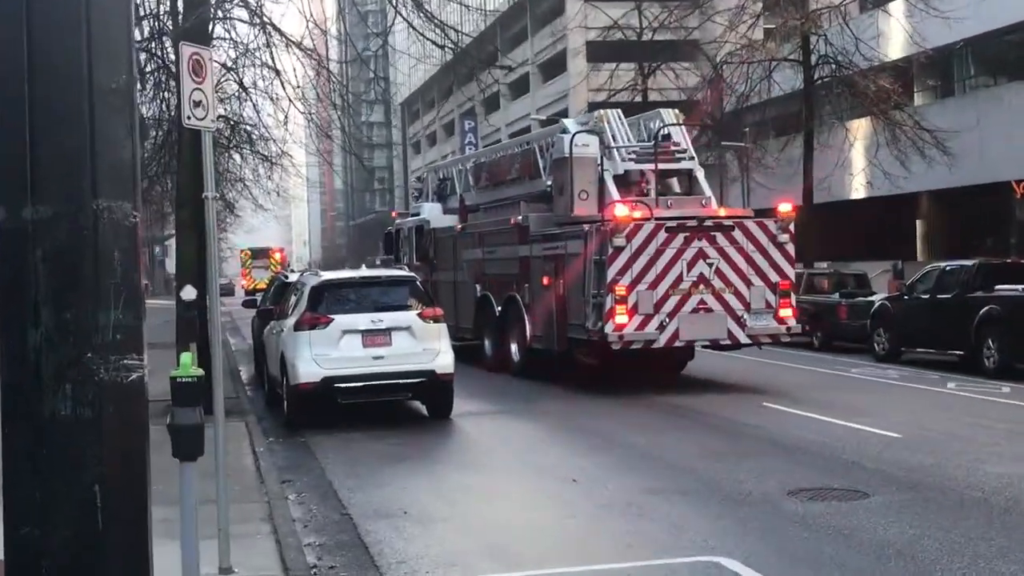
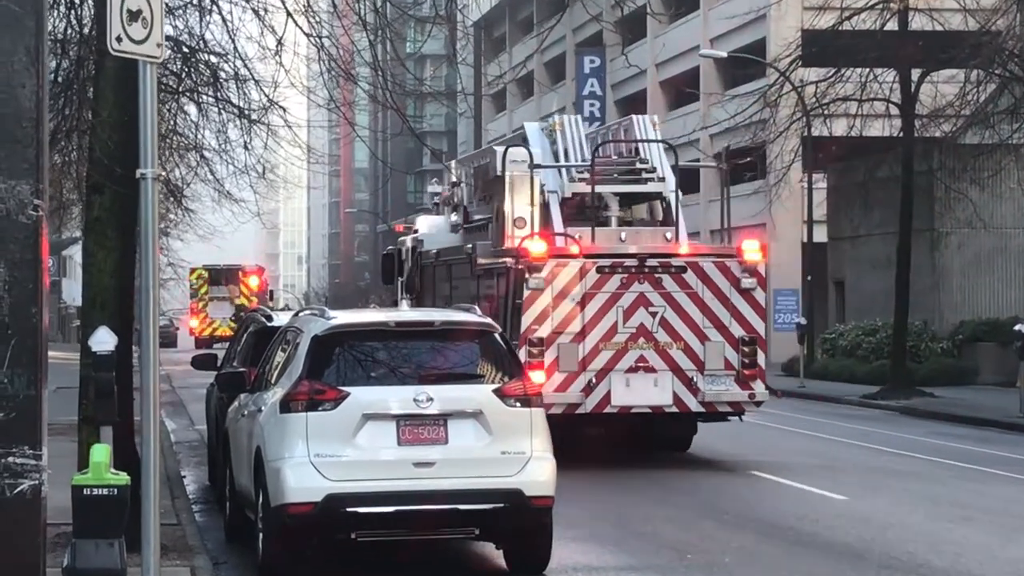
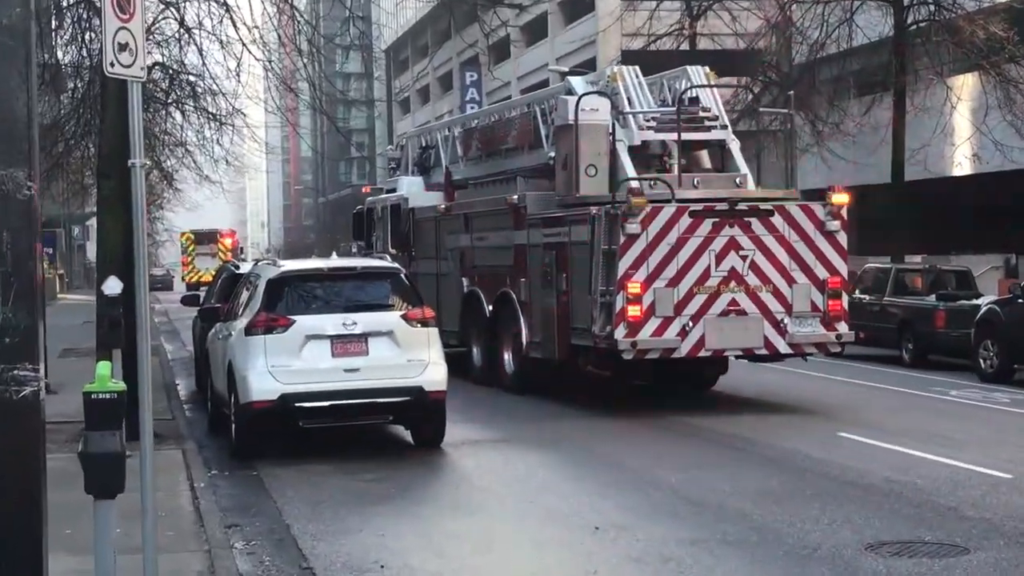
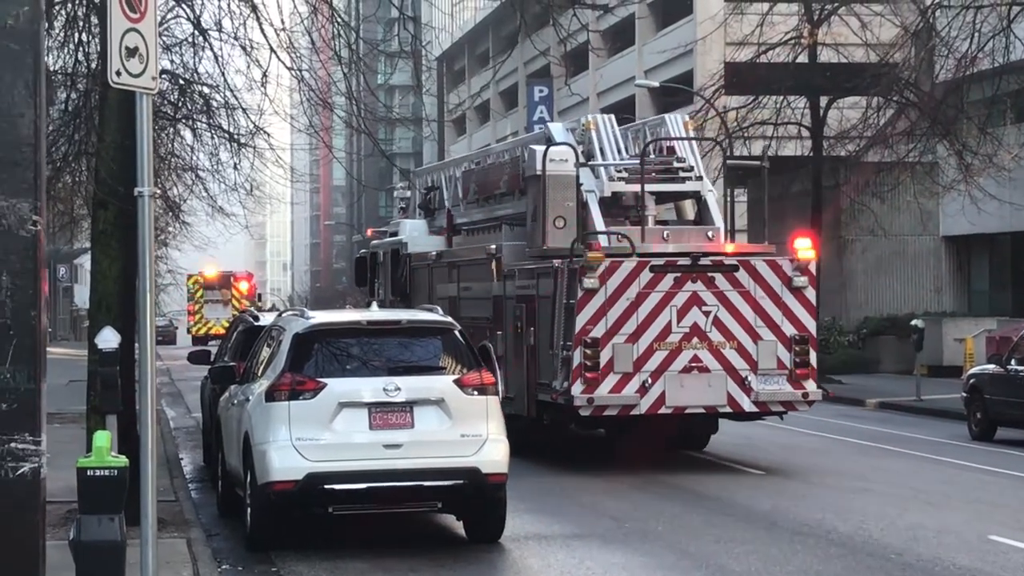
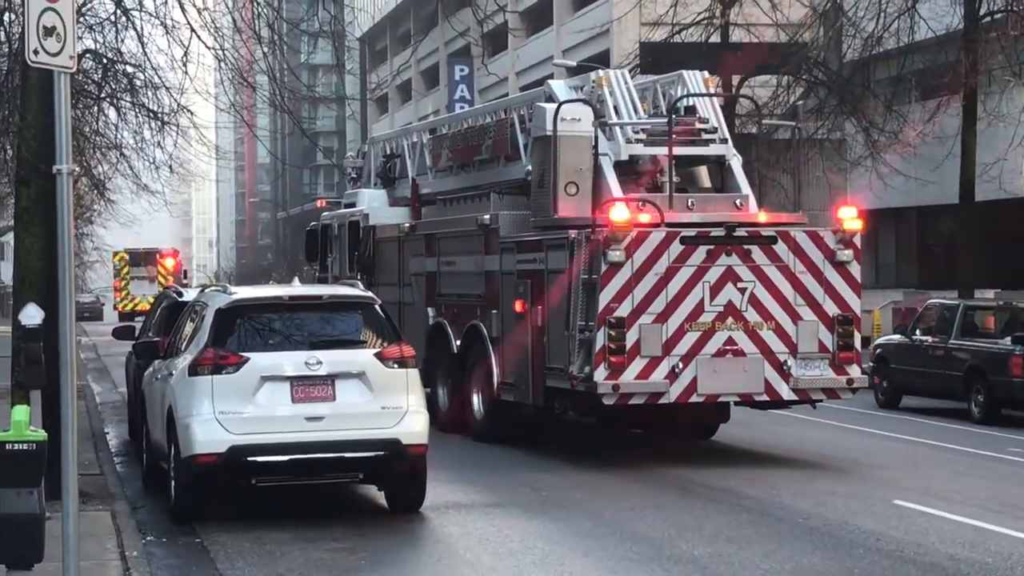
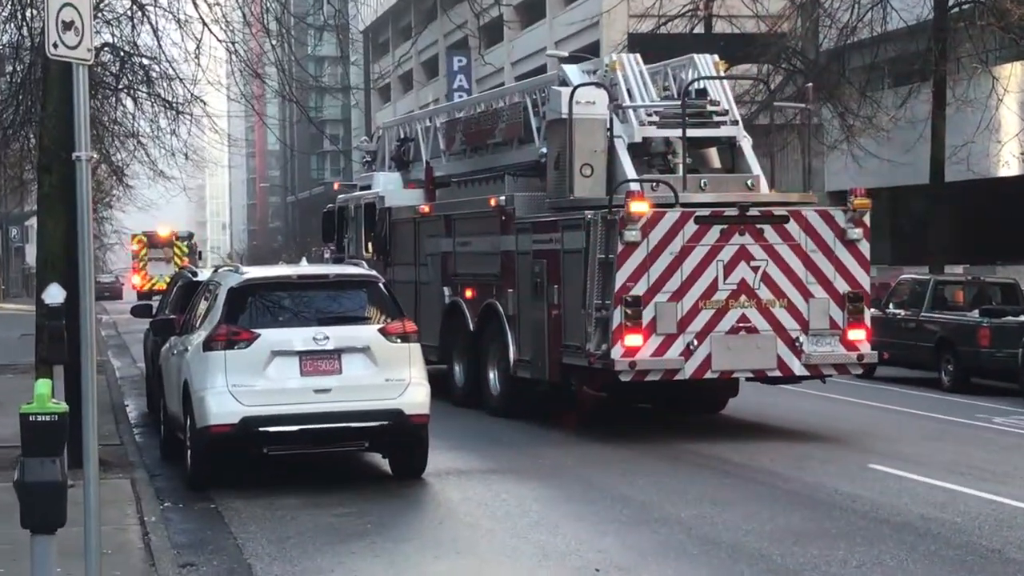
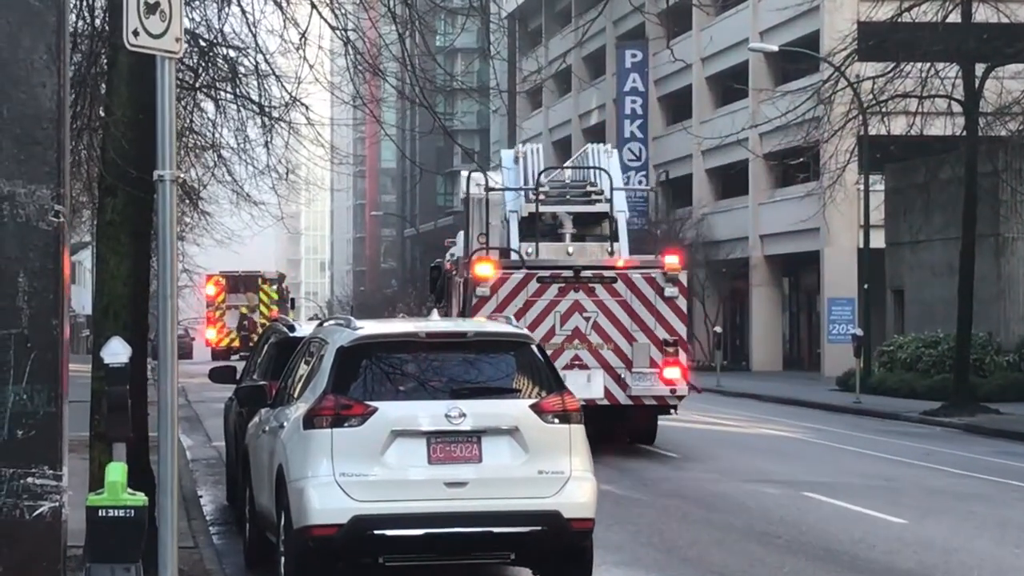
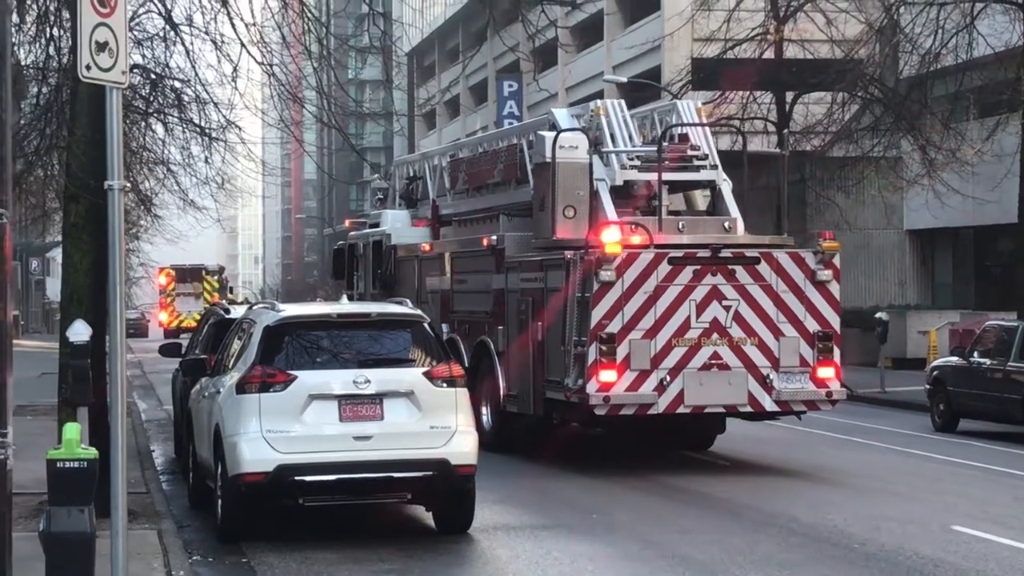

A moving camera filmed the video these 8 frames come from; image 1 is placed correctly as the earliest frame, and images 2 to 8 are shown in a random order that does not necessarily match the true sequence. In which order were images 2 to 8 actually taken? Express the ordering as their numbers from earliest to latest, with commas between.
3, 6, 5, 8, 4, 2, 7
